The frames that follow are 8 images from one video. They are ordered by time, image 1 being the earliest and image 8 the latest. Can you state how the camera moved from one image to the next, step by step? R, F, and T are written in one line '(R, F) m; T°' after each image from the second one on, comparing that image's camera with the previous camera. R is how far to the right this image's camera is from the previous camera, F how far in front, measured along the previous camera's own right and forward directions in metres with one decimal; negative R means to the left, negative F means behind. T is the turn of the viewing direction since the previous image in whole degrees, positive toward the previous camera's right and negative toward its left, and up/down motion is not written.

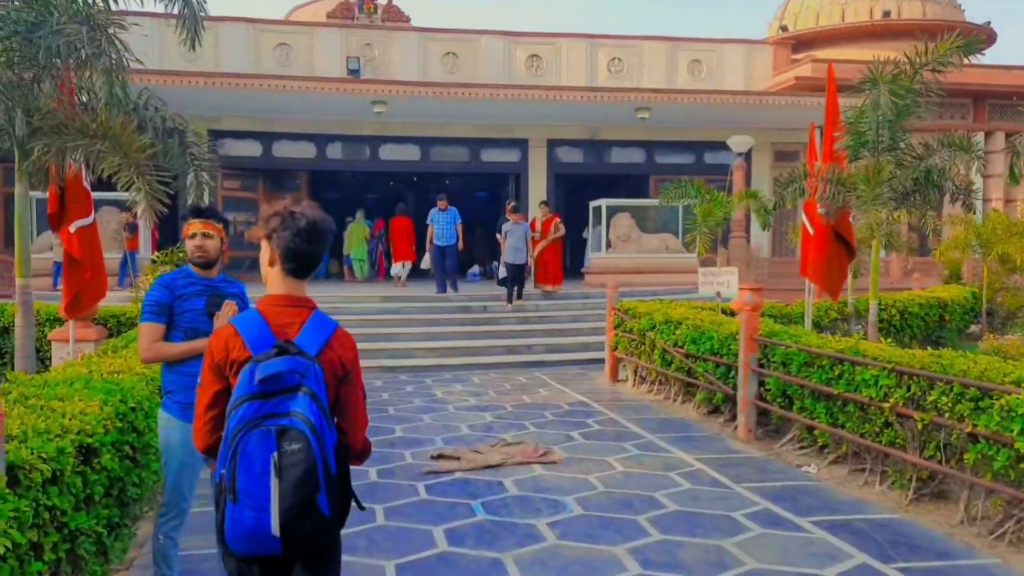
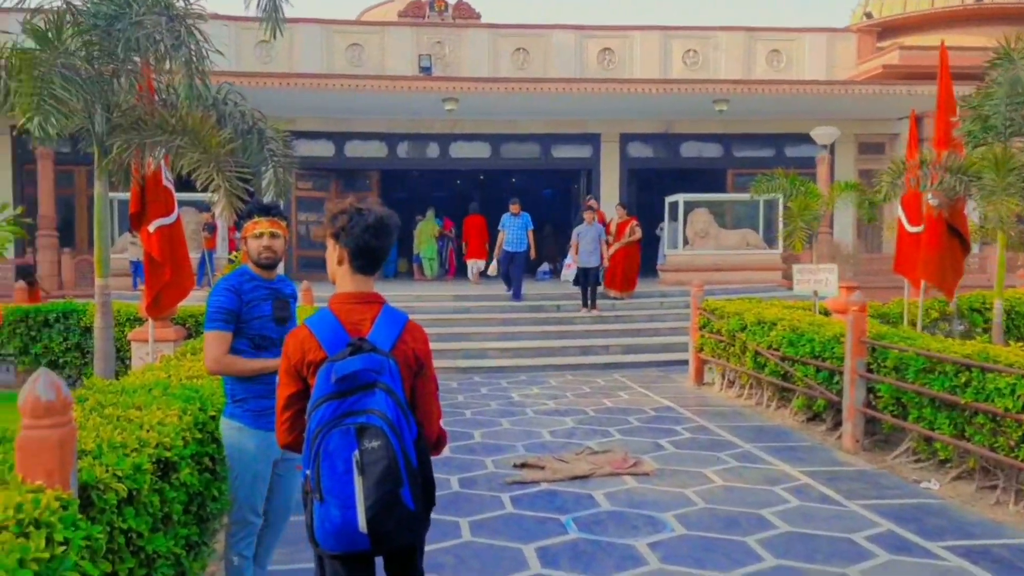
(-0.1, +0.3) m; -4°
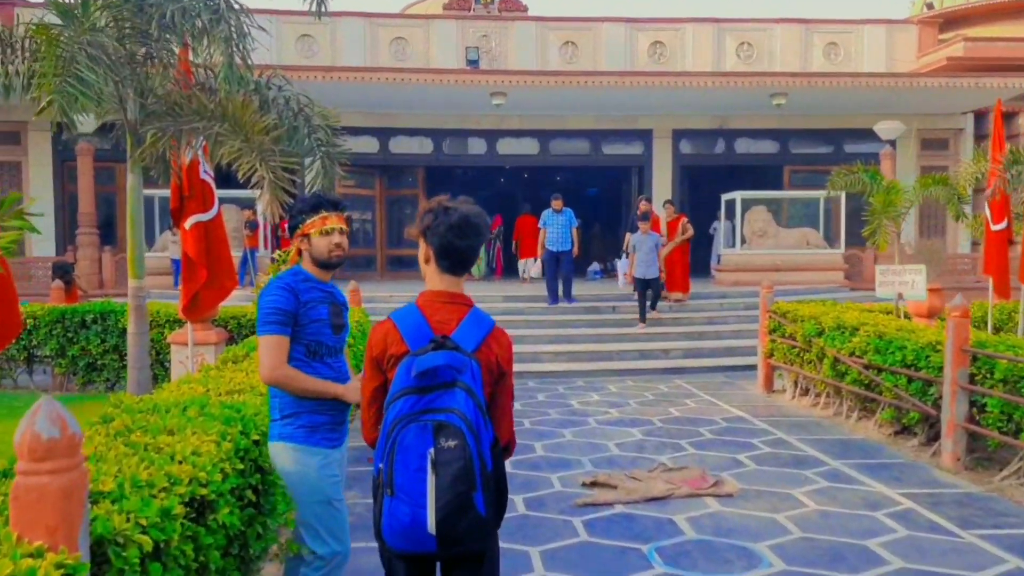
(-0.2, +0.5) m; -3°
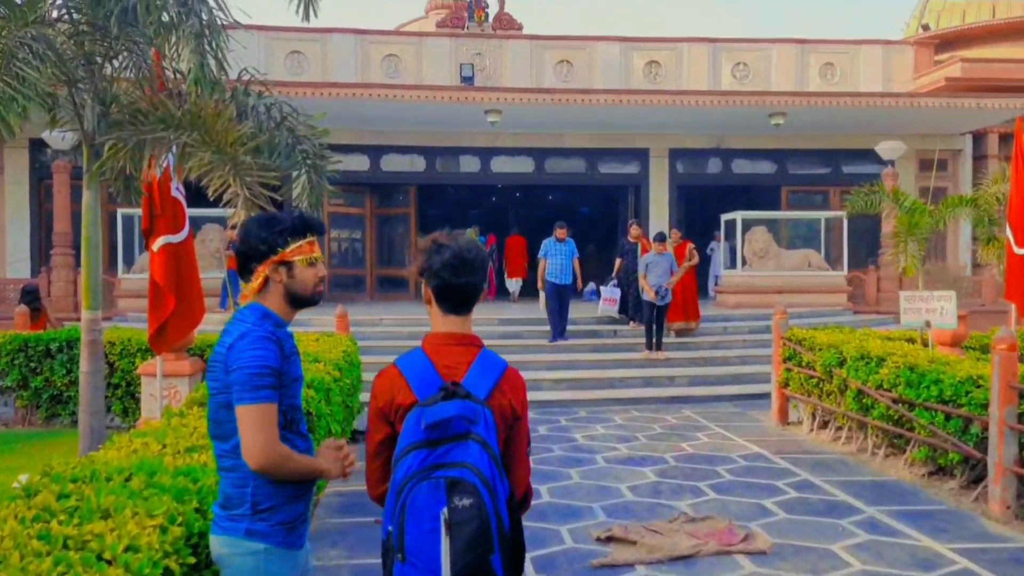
(-0.1, +0.5) m; +1°
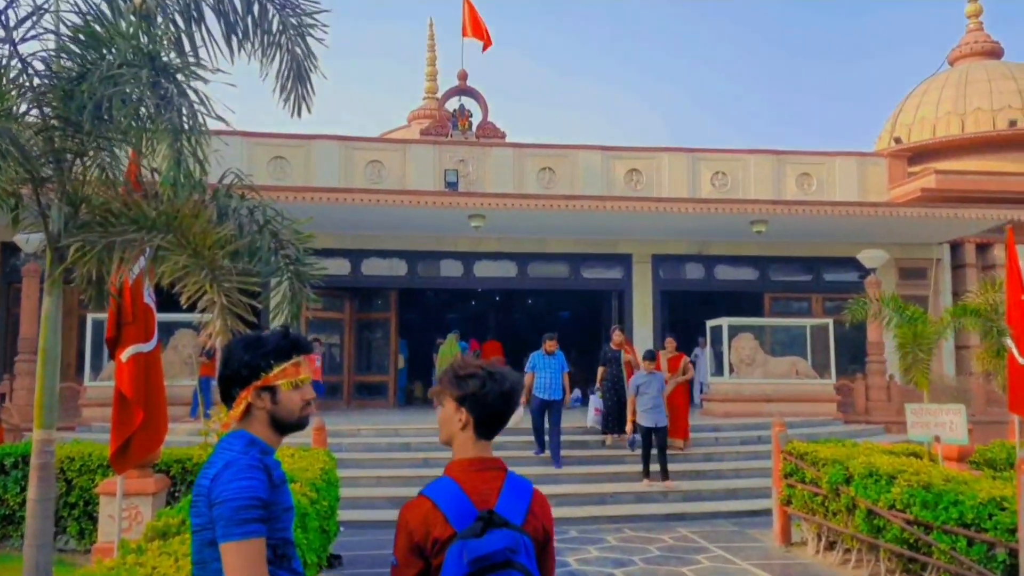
(-0.1, +0.3) m; +2°
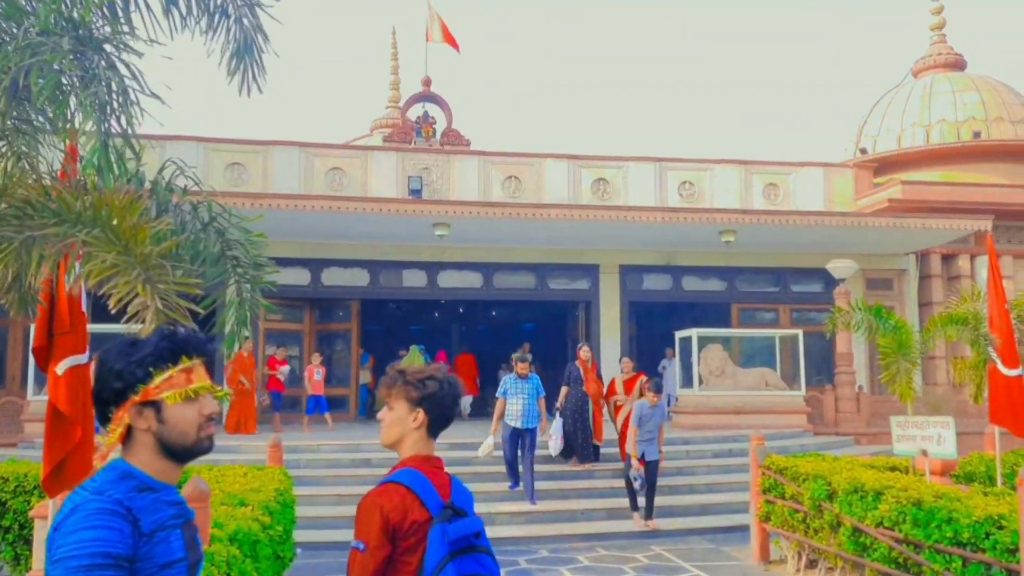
(0.0, +0.4) m; +2°
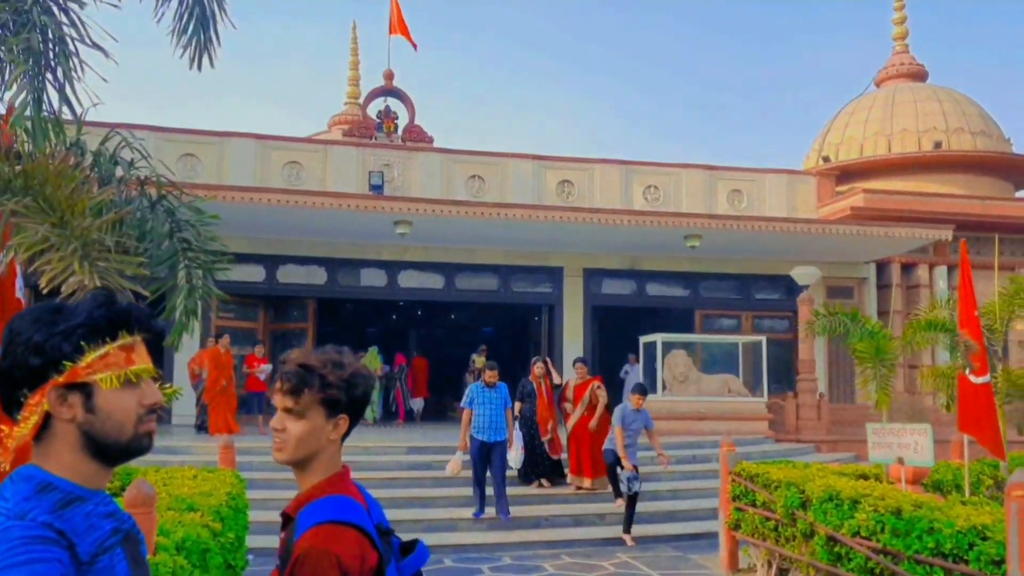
(-0.1, +0.3) m; +3°
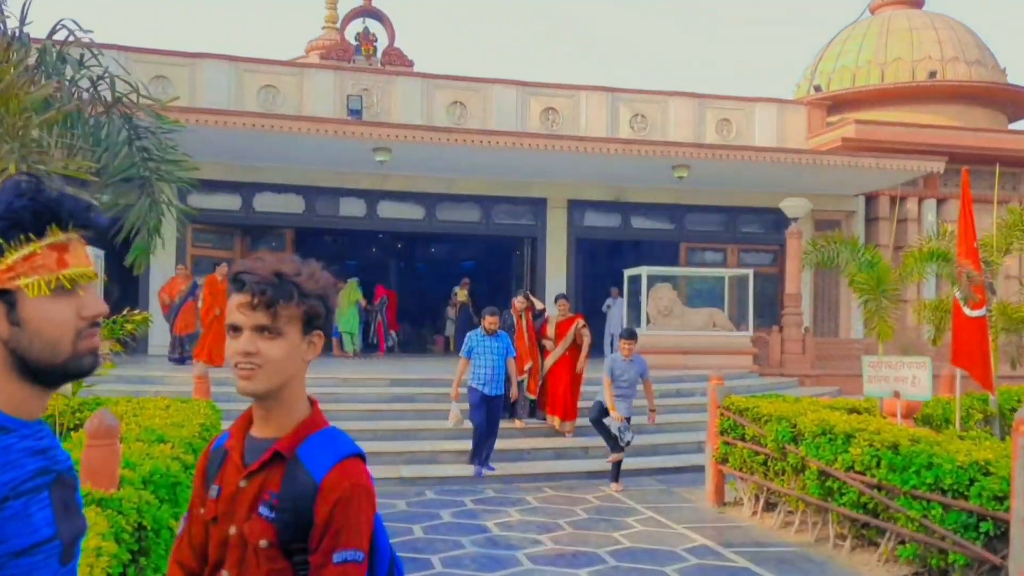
(0.0, +0.3) m; +1°
